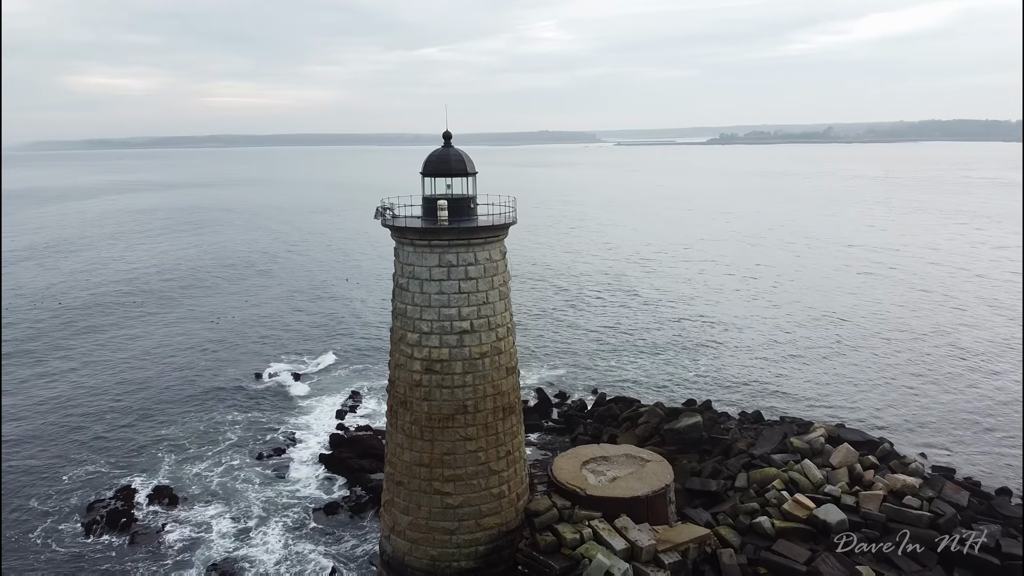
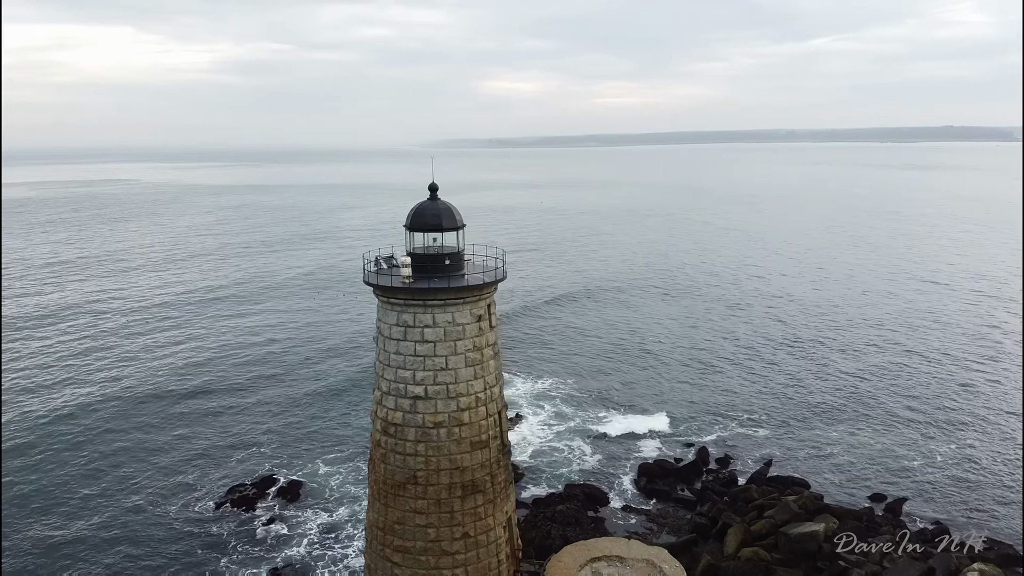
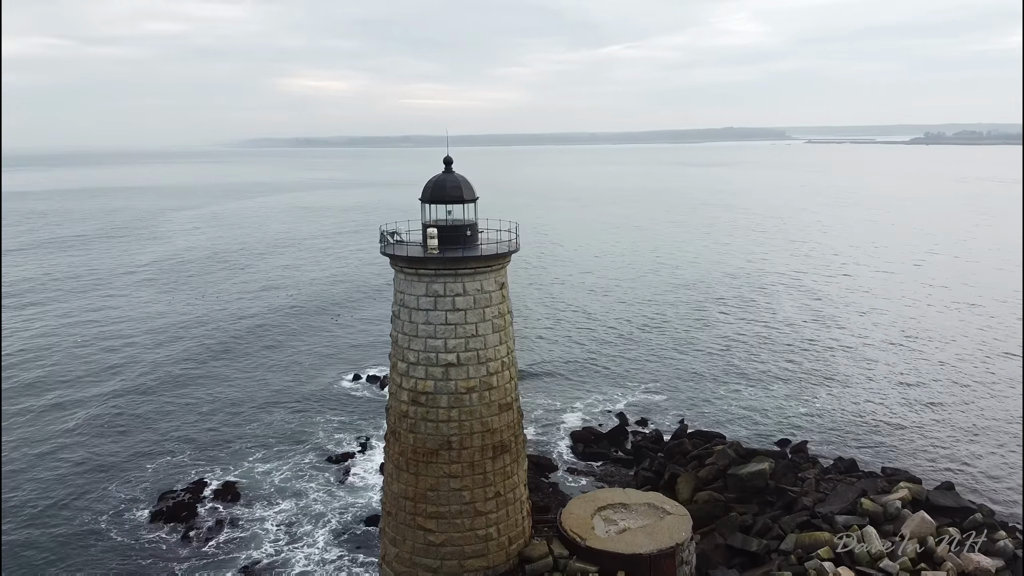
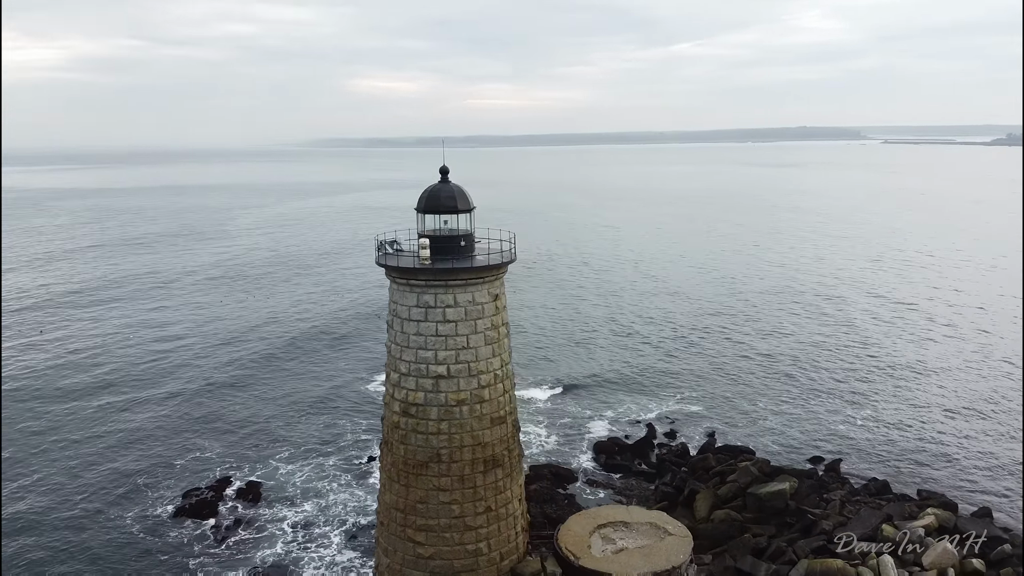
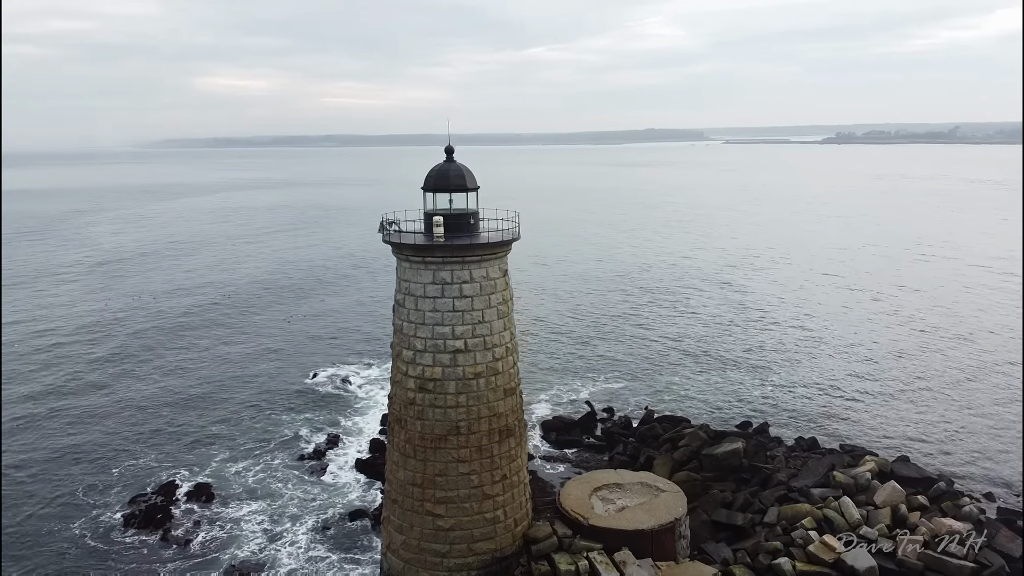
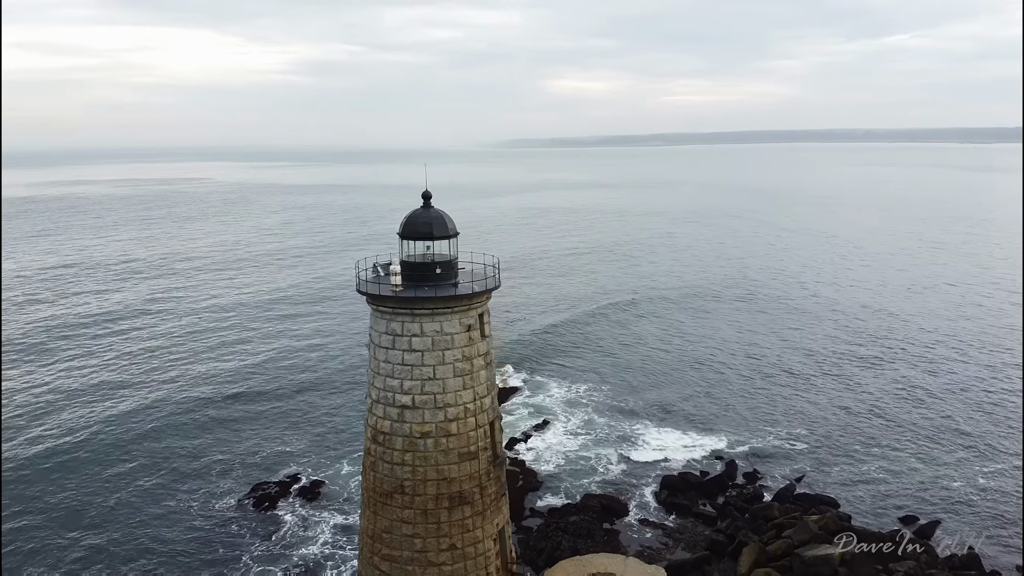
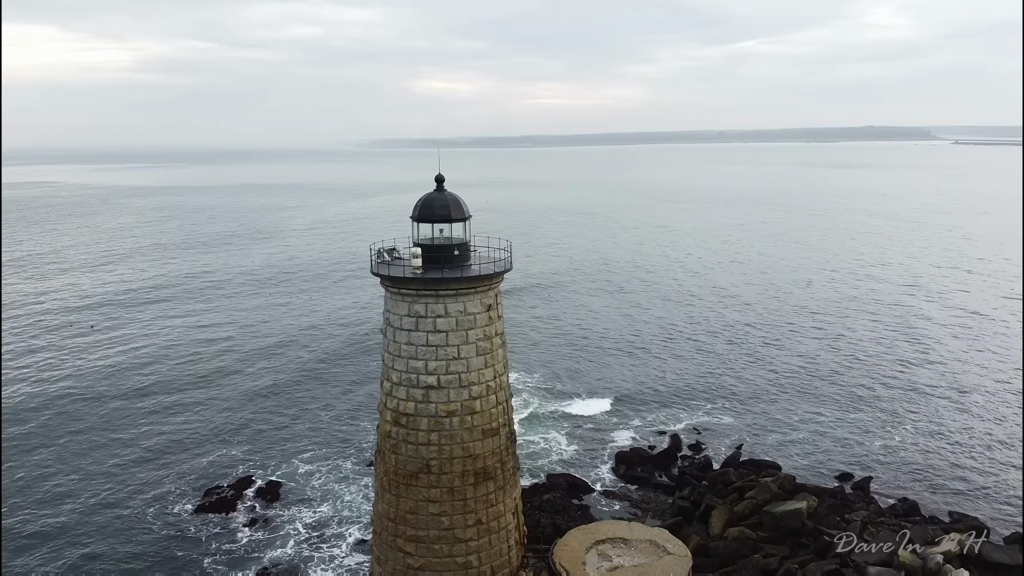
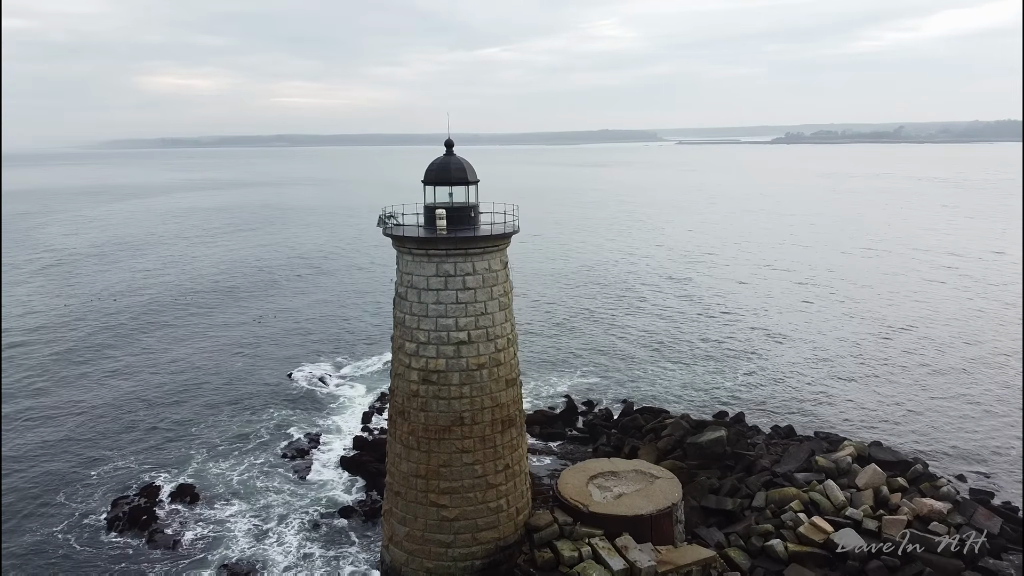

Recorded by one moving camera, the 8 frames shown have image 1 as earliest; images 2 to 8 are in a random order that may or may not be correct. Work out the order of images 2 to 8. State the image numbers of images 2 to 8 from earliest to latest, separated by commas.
8, 5, 3, 4, 7, 2, 6
